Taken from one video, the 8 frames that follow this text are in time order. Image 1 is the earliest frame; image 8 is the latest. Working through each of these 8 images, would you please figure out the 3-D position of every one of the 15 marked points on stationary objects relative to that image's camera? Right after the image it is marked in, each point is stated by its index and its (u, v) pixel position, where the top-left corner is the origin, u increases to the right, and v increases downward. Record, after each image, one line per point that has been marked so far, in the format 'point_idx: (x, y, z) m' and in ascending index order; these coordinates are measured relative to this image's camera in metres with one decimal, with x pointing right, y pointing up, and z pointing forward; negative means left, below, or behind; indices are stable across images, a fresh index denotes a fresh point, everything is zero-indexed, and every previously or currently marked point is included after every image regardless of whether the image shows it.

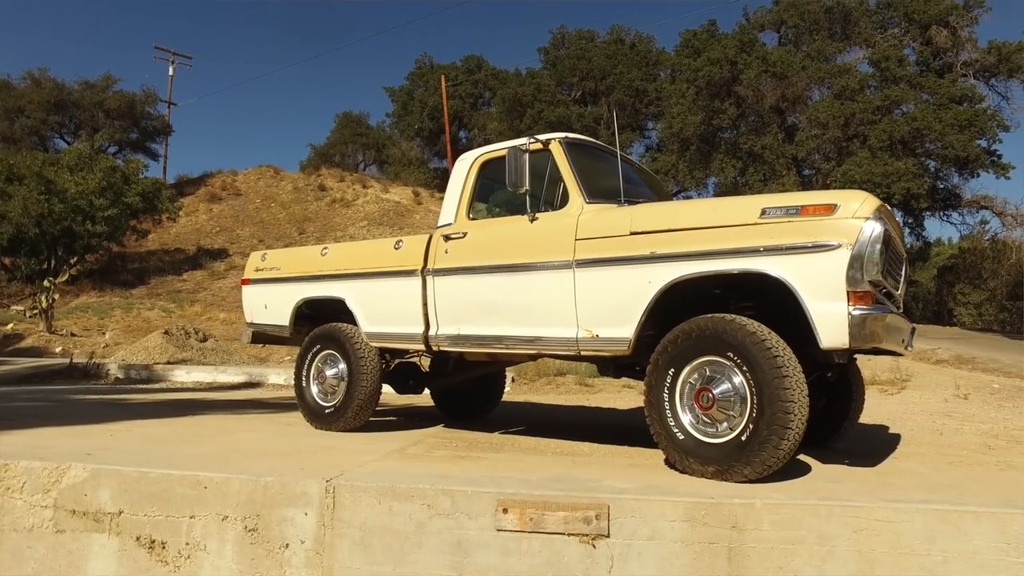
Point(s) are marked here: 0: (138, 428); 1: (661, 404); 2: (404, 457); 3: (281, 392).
0: (-3.1, -1.2, +6.6) m
1: (+0.9, -0.7, +4.8) m
2: (-0.7, -1.1, +5.3) m
3: (-3.0, -1.4, +10.3) m
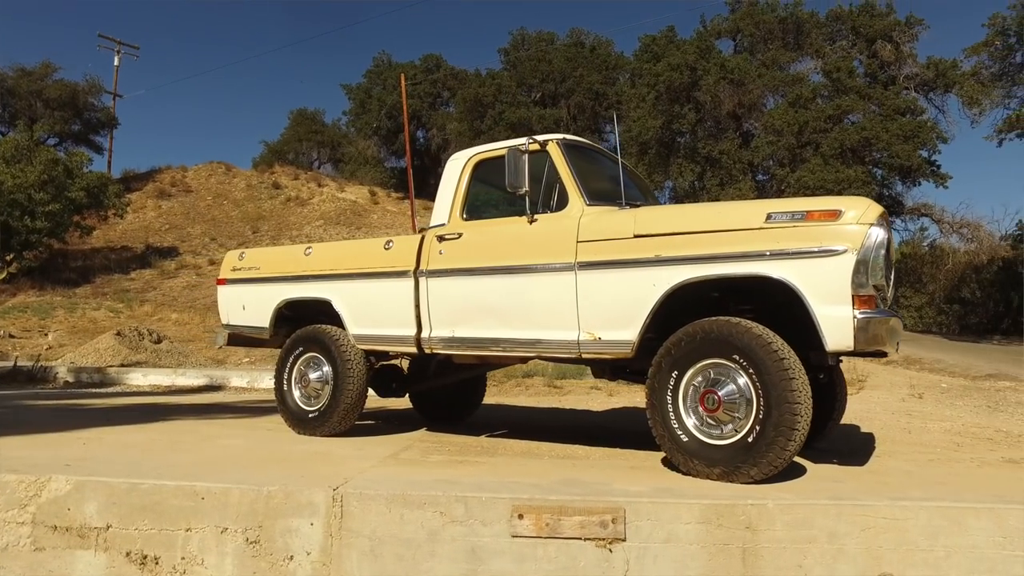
0: (-3.2, -1.2, +6.3) m
1: (+0.9, -0.7, +4.8) m
2: (-0.7, -1.2, +5.2) m
3: (-3.3, -1.4, +10.0) m
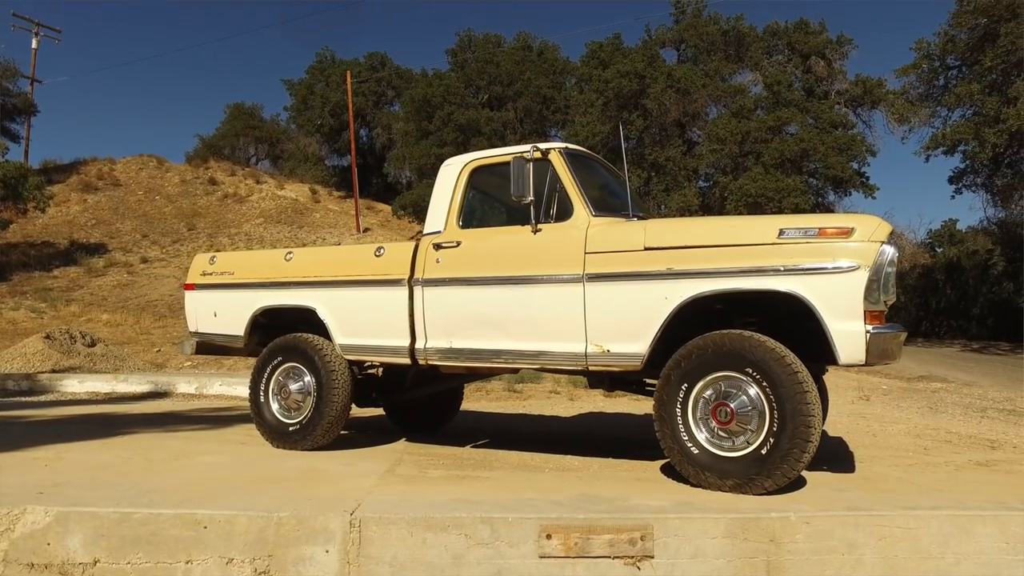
0: (-3.3, -1.2, +5.9) m
1: (+1.0, -0.8, +4.8) m
2: (-0.7, -1.2, +5.0) m
3: (-3.8, -1.4, +9.6) m
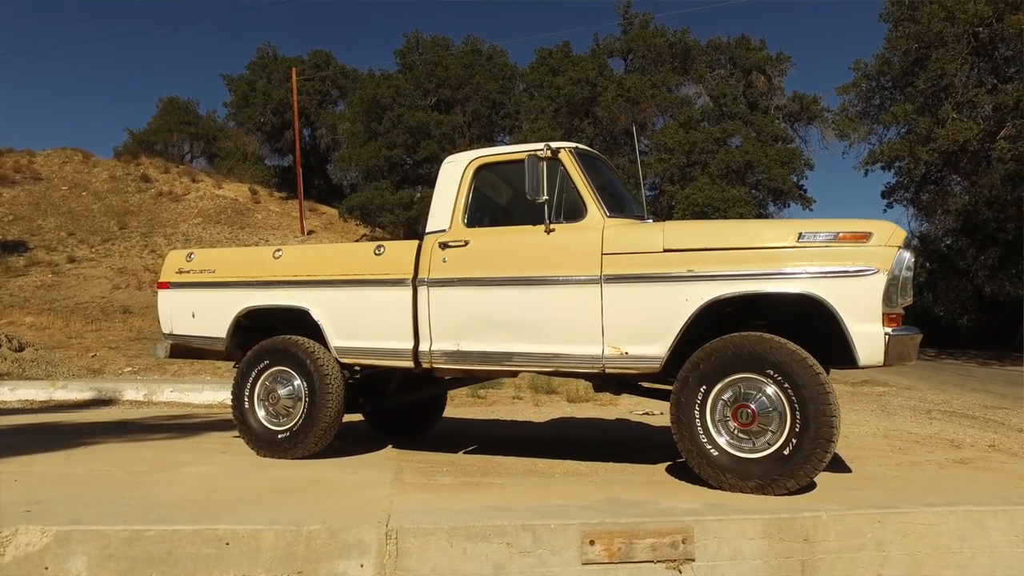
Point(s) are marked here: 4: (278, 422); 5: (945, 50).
0: (-3.3, -1.2, +5.4) m
1: (+1.1, -0.8, +4.8) m
2: (-0.6, -1.2, +4.8) m
3: (-4.1, -1.4, +9.1) m
4: (-1.7, -1.0, +5.9) m
5: (+7.8, +4.2, +14.0) m
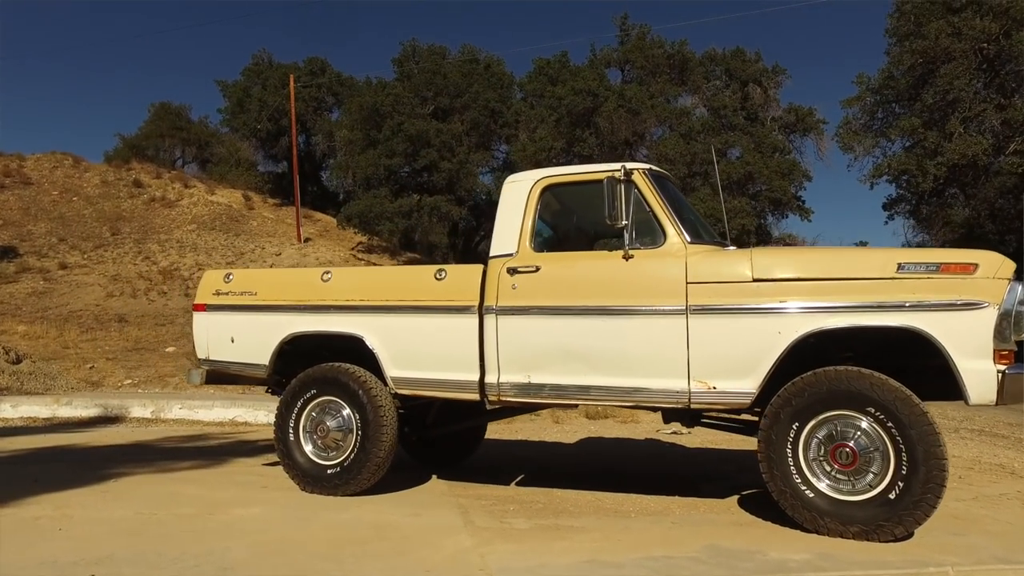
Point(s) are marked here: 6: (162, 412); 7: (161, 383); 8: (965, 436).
0: (-2.8, -1.4, +5.0) m
1: (+1.6, -1.0, +4.6) m
2: (-0.1, -1.4, +4.5) m
3: (-3.8, -1.6, +8.6) m
4: (-1.3, -1.2, +5.5) m
5: (+7.9, +3.9, +14.0) m
6: (-4.4, -1.5, +9.9) m
7: (-5.3, -1.4, +12.0) m
8: (+5.4, -1.8, +9.5) m
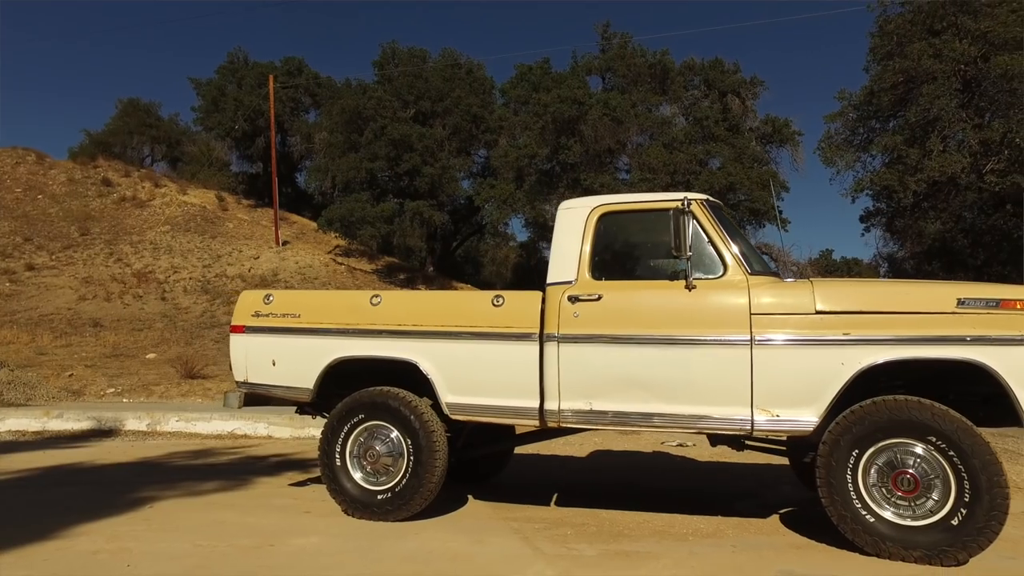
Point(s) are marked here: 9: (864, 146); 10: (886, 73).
0: (-2.4, -1.5, +4.9) m
1: (+2.0, -1.2, +4.7) m
2: (+0.3, -1.6, +4.5) m
3: (-3.7, -1.7, +8.4) m
4: (-0.9, -1.3, +5.5) m
5: (+7.7, +3.8, +14.5) m
6: (-4.3, -1.7, +9.6) m
7: (-5.4, -1.5, +11.6) m
8: (+5.5, -2.0, +10.0) m
9: (+7.0, +2.7, +15.2) m
10: (+6.8, +3.8, +14.1) m
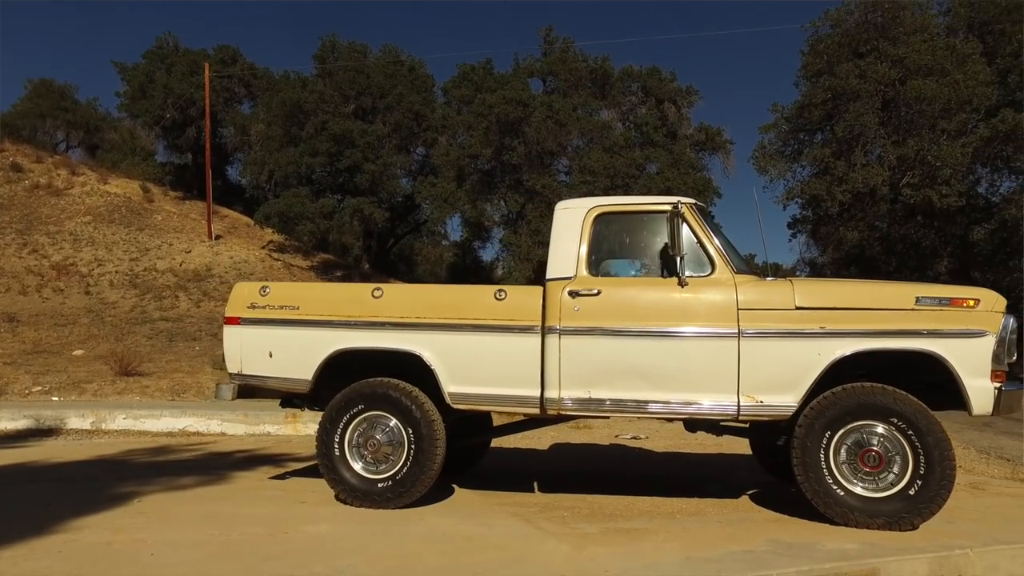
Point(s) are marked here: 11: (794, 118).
0: (-2.4, -1.5, +4.8) m
1: (+2.0, -1.2, +5.2) m
2: (+0.3, -1.5, +4.8) m
3: (-4.0, -1.7, +8.2) m
4: (-1.0, -1.3, +5.6) m
5: (+6.6, +3.7, +15.6) m
6: (-4.8, -1.6, +9.3) m
7: (-6.1, -1.4, +11.2) m
8: (+4.9, -2.0, +10.8) m
9: (+5.8, +2.7, +16.2) m
10: (+5.8, +3.8, +15.0) m
11: (+5.7, +3.4, +15.8) m
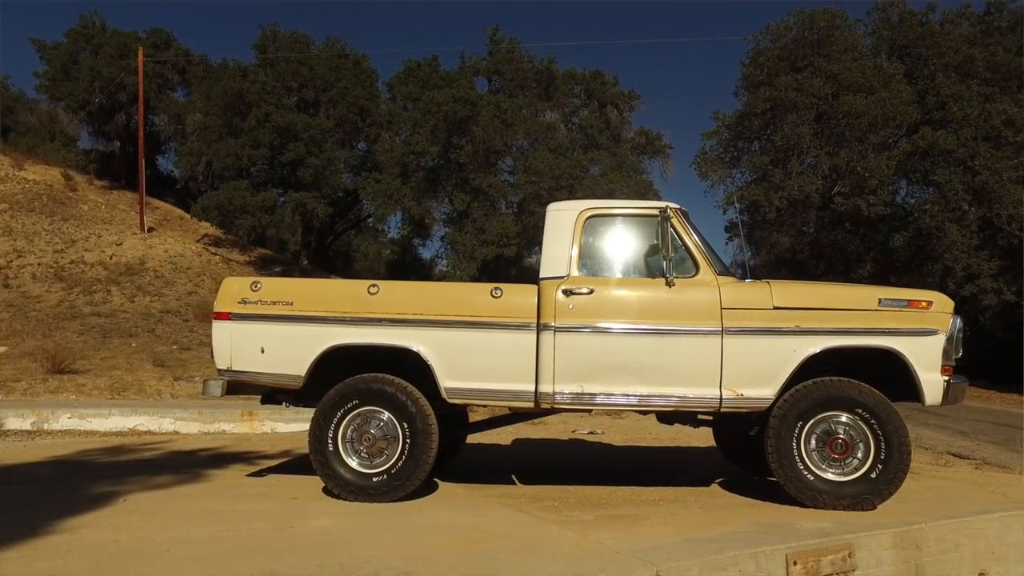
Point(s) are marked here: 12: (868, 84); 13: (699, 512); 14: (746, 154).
0: (-2.4, -1.4, +4.8) m
1: (+2.0, -1.2, +5.6) m
2: (+0.4, -1.5, +5.0) m
3: (-4.3, -1.6, +7.9) m
4: (-1.0, -1.3, +5.7) m
5: (+5.5, +3.7, +16.4) m
6: (-5.2, -1.5, +9.0) m
7: (-6.7, -1.3, +10.7) m
8: (+4.2, -2.0, +11.5) m
9: (+4.6, +2.7, +16.9) m
10: (+4.7, +3.8, +15.8) m
11: (+4.5, +3.4, +16.6) m
12: (+6.7, +3.9, +14.9) m
13: (+1.3, -1.6, +5.5) m
14: (+4.9, +2.8, +16.6) m
